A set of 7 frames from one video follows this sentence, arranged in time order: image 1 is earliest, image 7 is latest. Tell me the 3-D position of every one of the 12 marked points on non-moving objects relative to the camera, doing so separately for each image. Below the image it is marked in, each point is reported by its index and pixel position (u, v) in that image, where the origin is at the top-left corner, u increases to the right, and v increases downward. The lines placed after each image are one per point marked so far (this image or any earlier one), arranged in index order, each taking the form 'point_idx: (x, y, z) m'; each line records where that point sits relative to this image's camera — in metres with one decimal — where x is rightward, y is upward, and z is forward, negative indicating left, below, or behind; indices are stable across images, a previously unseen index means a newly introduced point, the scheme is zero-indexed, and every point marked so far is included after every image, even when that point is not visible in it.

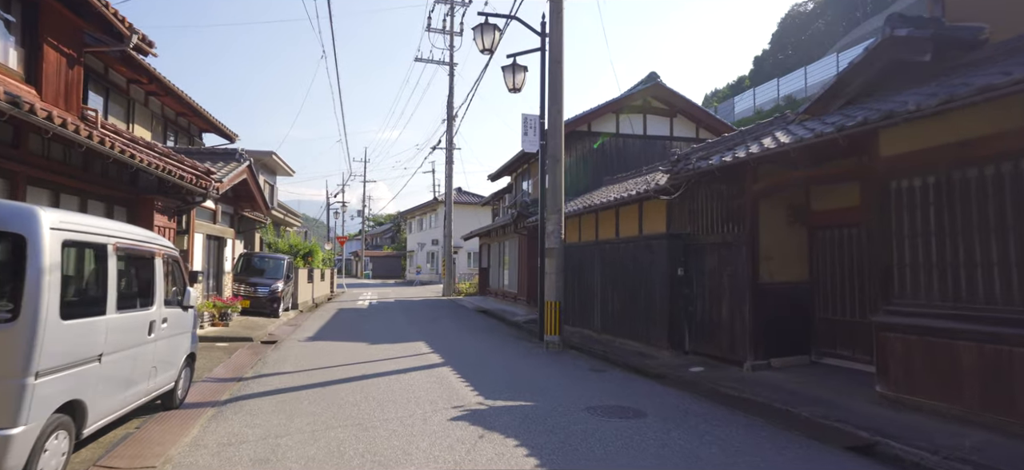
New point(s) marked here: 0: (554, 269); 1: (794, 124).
0: (+0.8, -0.7, +10.2) m
1: (+3.6, +1.4, +6.9) m
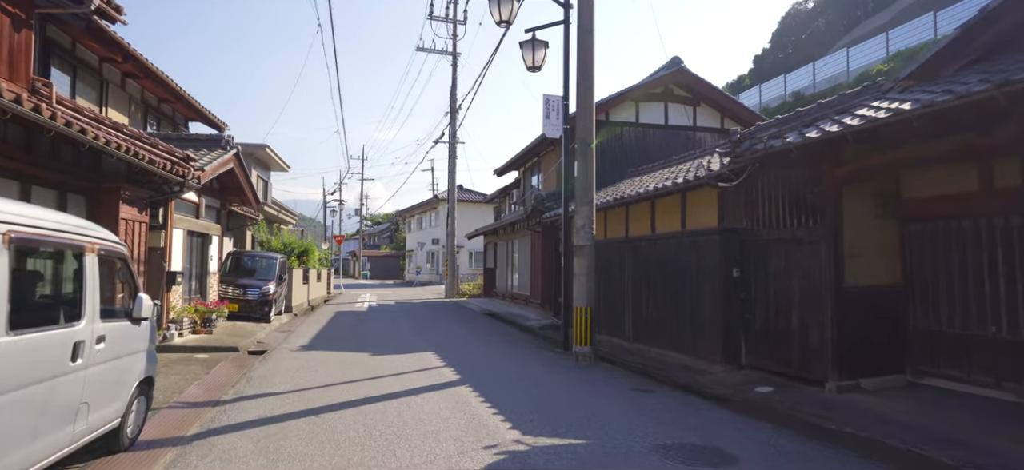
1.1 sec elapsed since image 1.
0: (+1.2, -0.6, +8.9) m
1: (+4.0, +1.5, +5.7) m
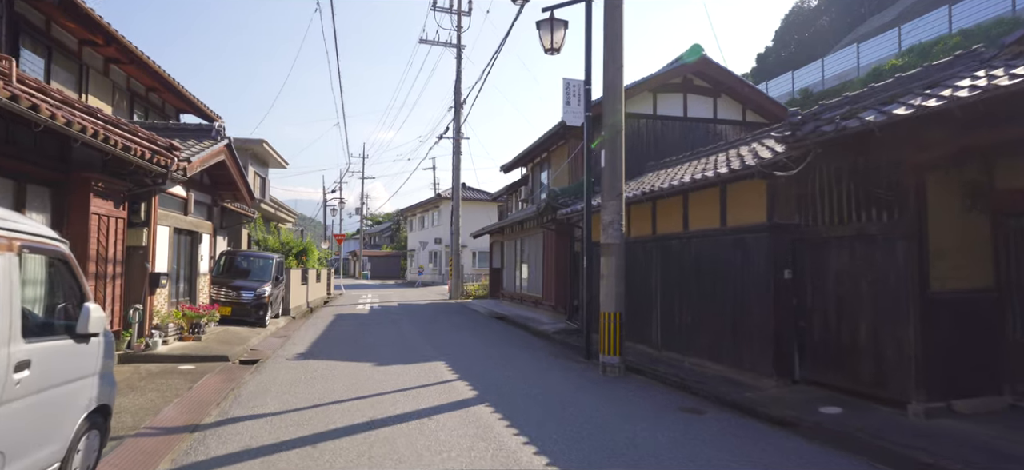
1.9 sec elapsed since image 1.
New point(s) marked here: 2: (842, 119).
0: (+1.5, -0.5, +8.0) m
1: (+4.3, +1.5, +4.7) m
2: (+3.4, +1.2, +5.5) m
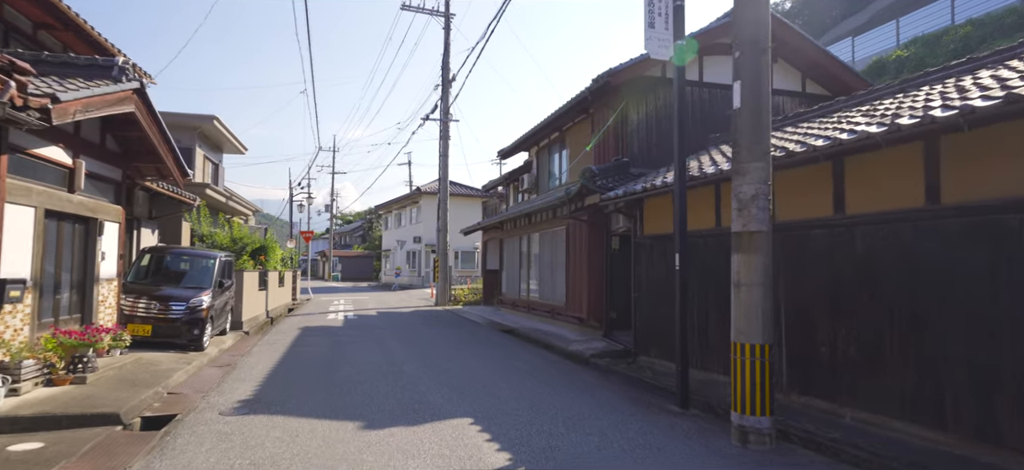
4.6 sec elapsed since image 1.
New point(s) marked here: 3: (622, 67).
0: (+2.2, -0.4, +4.9) m
1: (+5.2, +1.7, +1.8) m
2: (+4.2, +1.3, +2.5) m
3: (+2.5, +3.9, +12.4) m
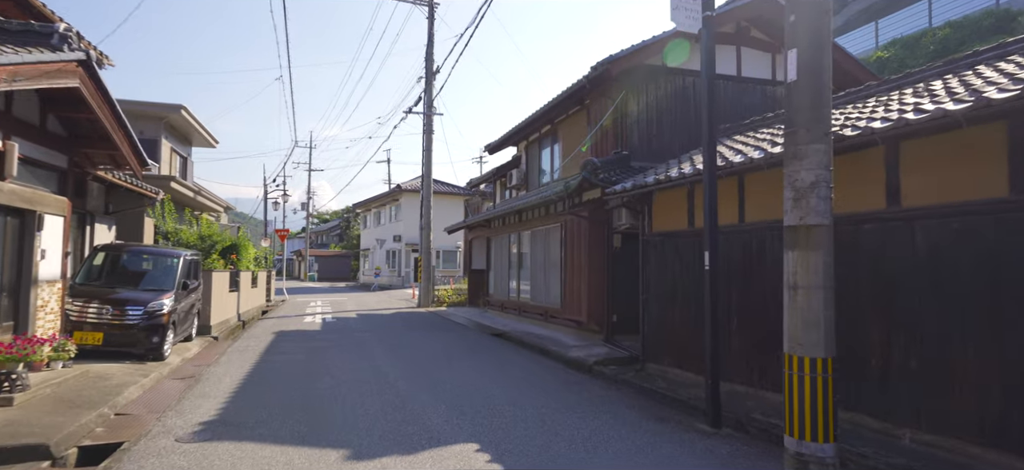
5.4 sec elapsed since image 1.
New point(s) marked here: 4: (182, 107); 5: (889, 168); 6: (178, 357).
0: (+2.4, -0.3, +4.2) m
1: (+5.5, +1.7, +1.2) m
2: (+4.5, +1.4, +1.9) m
3: (+2.4, +3.9, +11.7) m
4: (-10.8, +4.2, +17.7) m
5: (+3.6, +0.6, +5.2) m
6: (-5.8, -2.1, +9.4) m
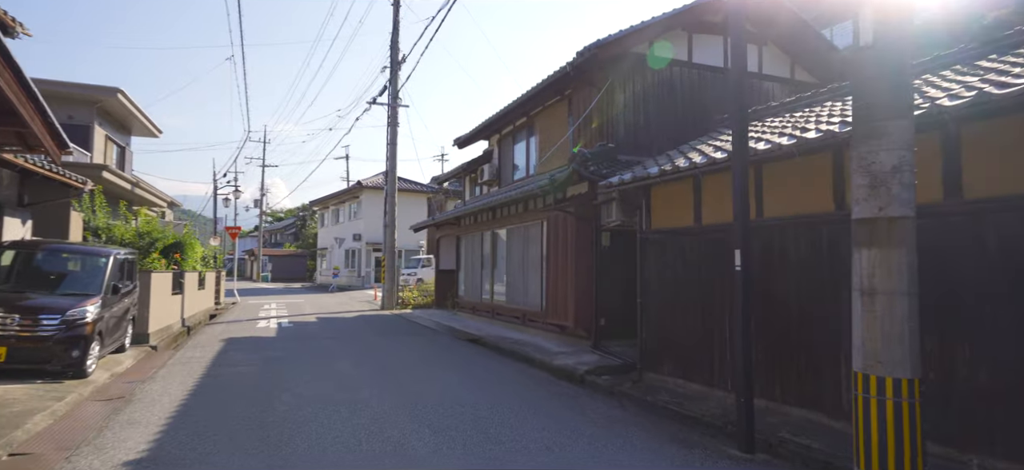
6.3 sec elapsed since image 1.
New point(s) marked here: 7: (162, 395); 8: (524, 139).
0: (+2.5, -0.3, +3.5) m
1: (+5.8, +1.8, +0.7) m
2: (+4.8, +1.4, +1.3) m
3: (+2.0, +4.0, +11.0) m
4: (-11.7, +4.3, +16.0) m
5: (+3.7, +0.7, +4.5) m
6: (-6.1, -2.1, +8.1) m
7: (-4.7, -2.2, +7.3) m
8: (+0.3, +2.7, +15.4) m
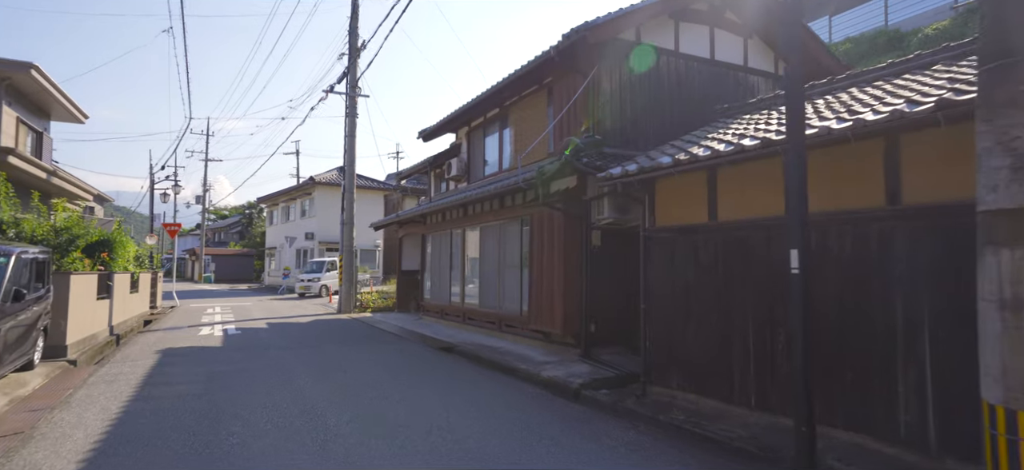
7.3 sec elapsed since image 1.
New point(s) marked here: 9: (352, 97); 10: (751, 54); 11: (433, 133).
0: (+2.7, -0.3, +2.7) m
1: (+6.3, +1.8, +0.2) m
2: (+5.2, +1.4, +0.8) m
3: (+1.6, +4.0, +10.1) m
4: (-12.4, +4.4, +14.0) m
5: (+3.8, +0.7, +3.9) m
6: (-6.2, -2.0, +6.6) m
7: (-4.8, -2.1, +5.9) m
8: (-0.4, +2.7, +14.4) m
9: (-5.9, +5.1, +19.9) m
10: (+5.4, +4.1, +12.1) m
11: (-2.6, +3.4, +18.0) m
